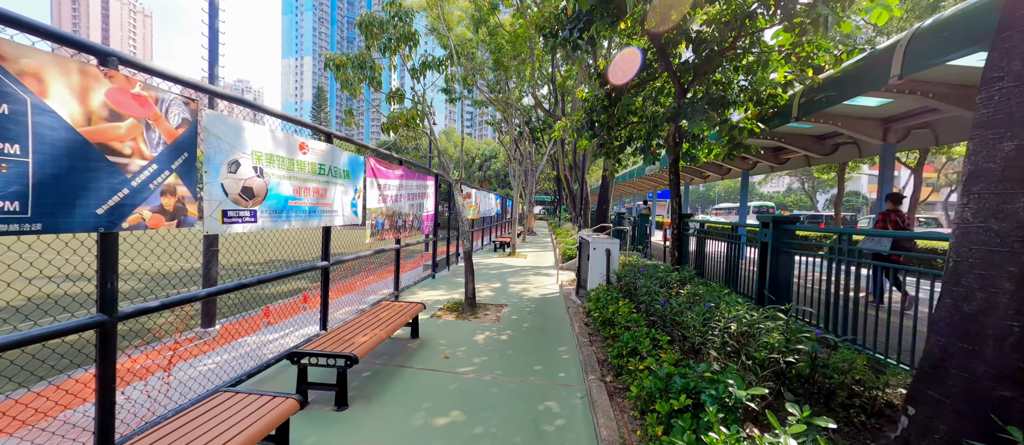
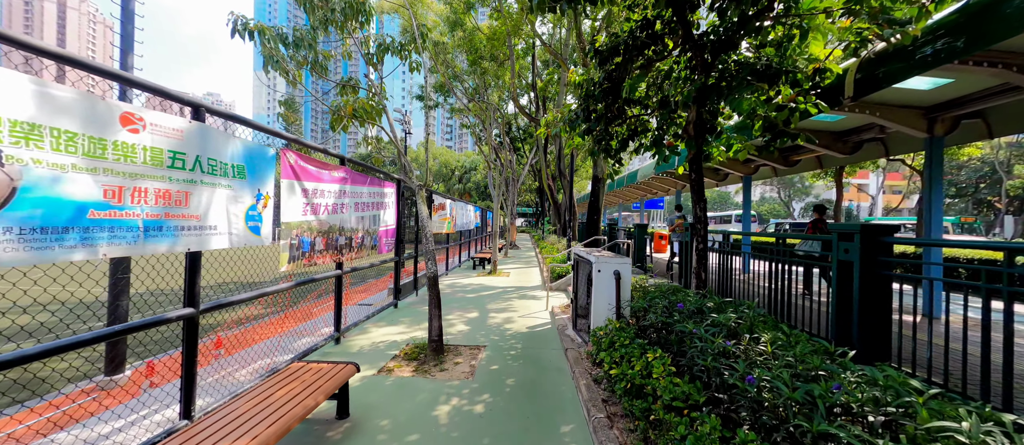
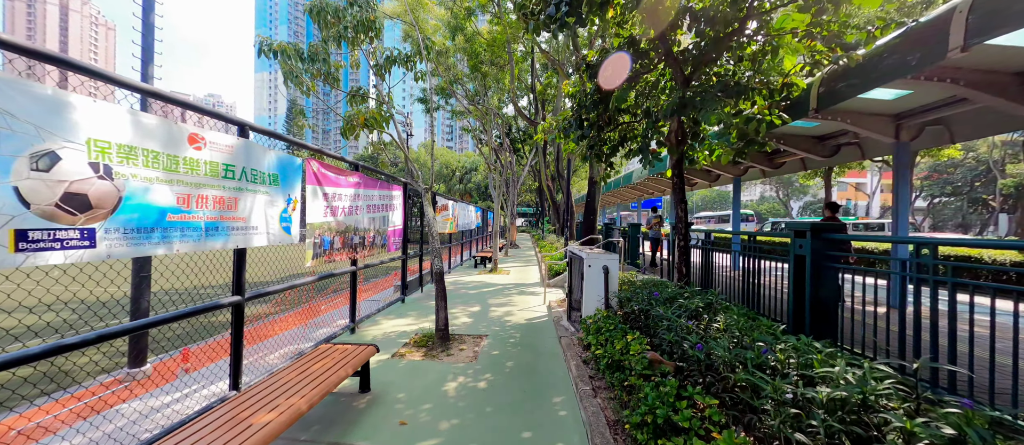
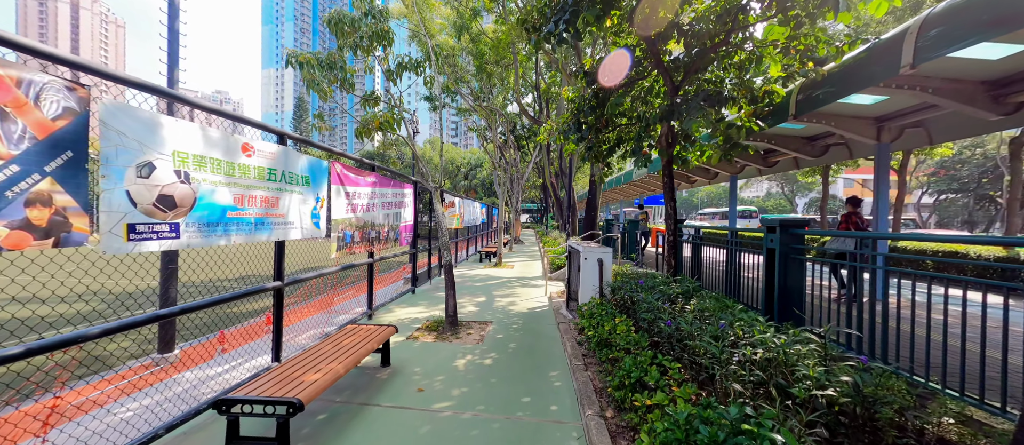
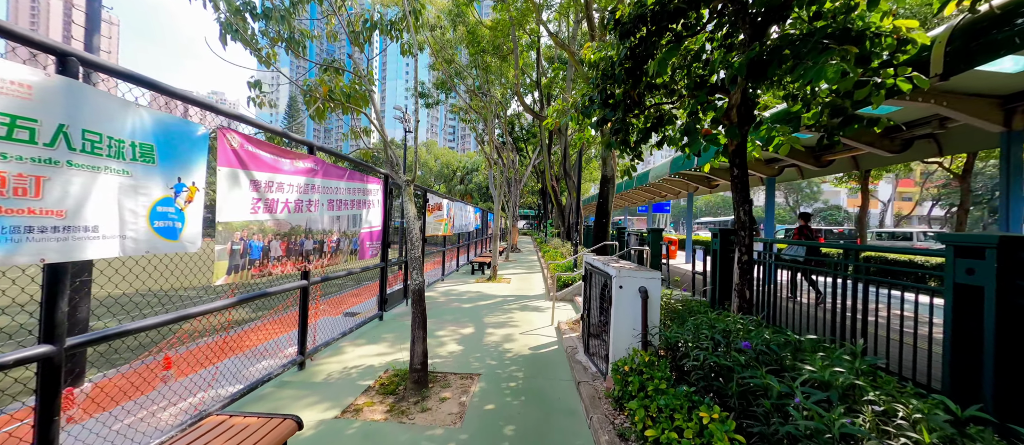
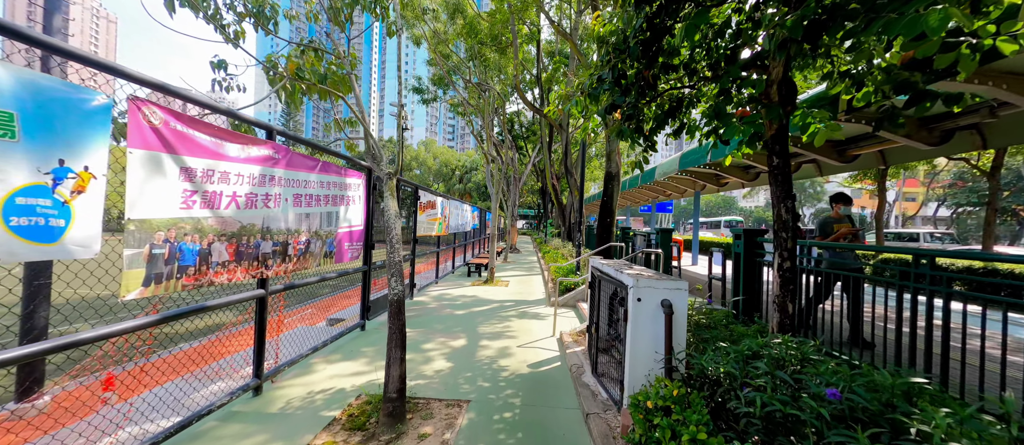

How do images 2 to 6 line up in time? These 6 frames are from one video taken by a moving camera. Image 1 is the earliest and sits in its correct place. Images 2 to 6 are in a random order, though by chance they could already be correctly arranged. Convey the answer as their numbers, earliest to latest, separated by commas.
4, 3, 2, 5, 6
